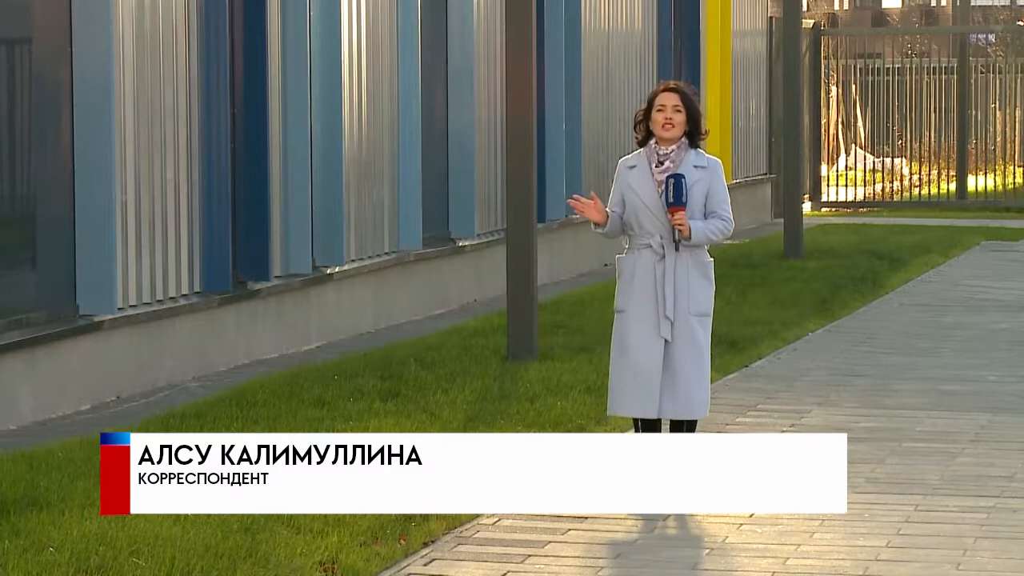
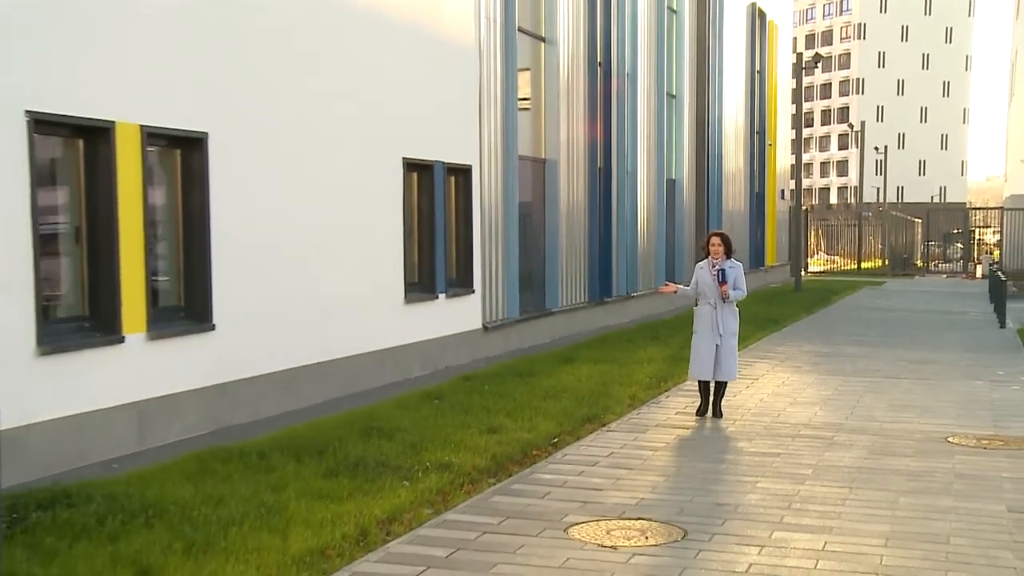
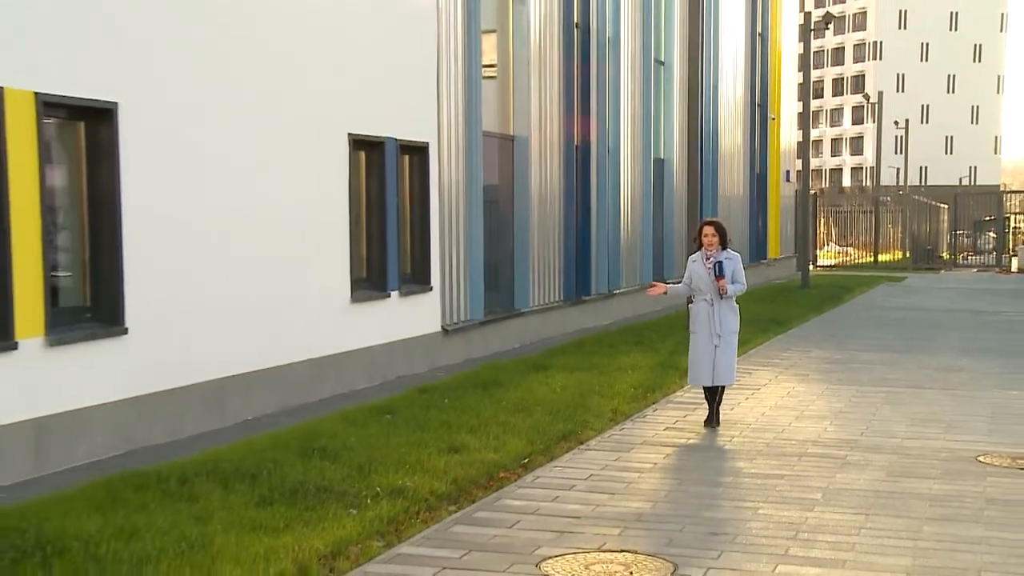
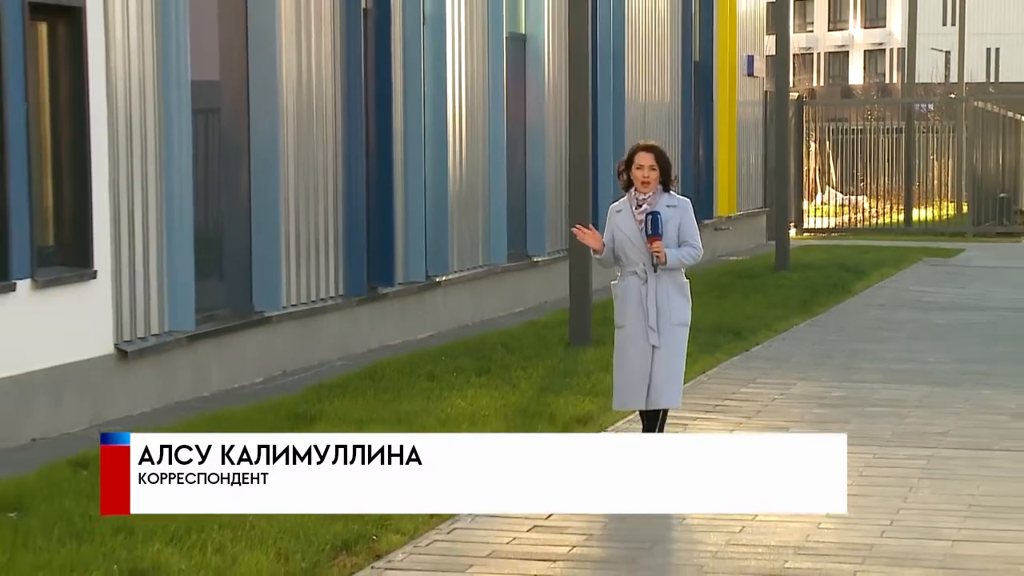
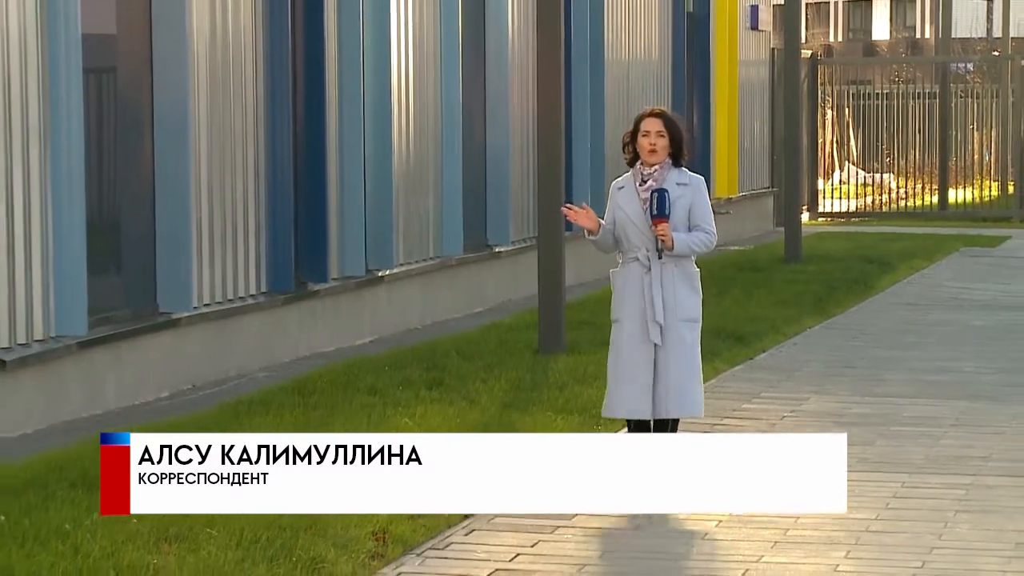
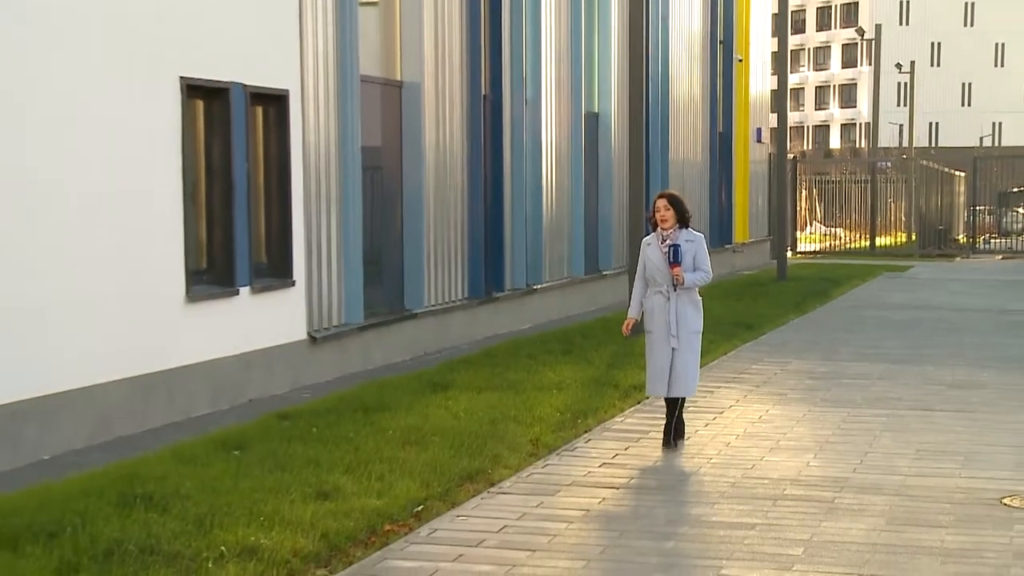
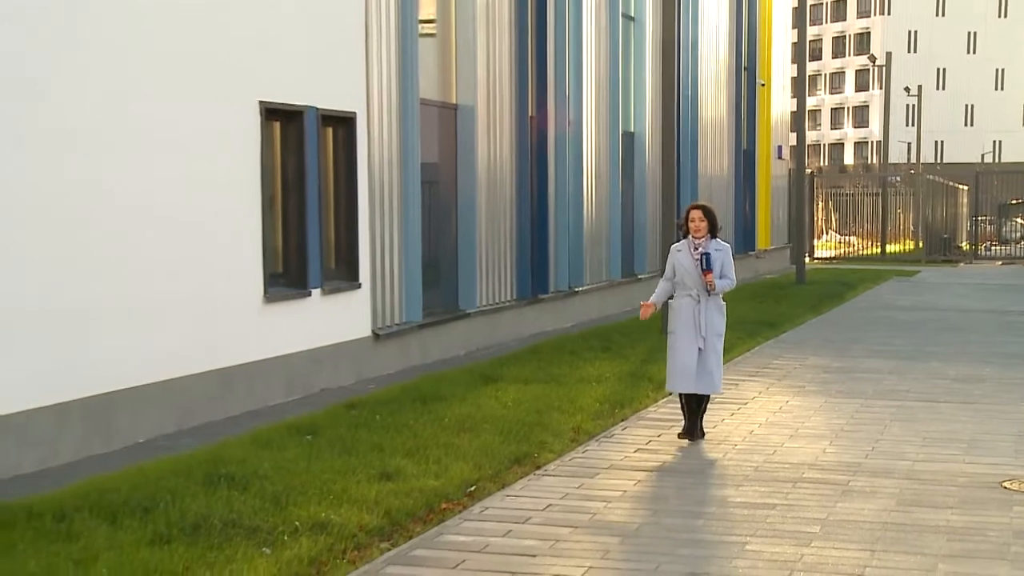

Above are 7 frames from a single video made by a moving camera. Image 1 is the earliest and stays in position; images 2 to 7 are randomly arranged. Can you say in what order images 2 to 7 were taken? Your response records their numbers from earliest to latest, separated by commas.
5, 4, 6, 7, 3, 2
